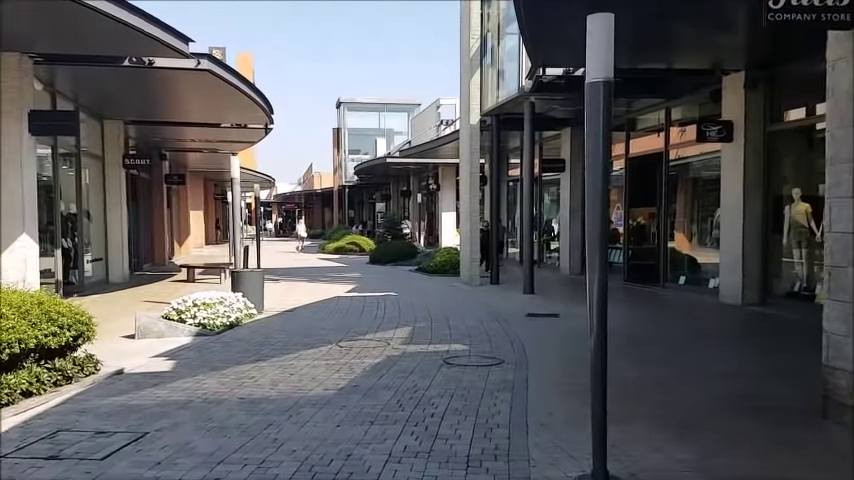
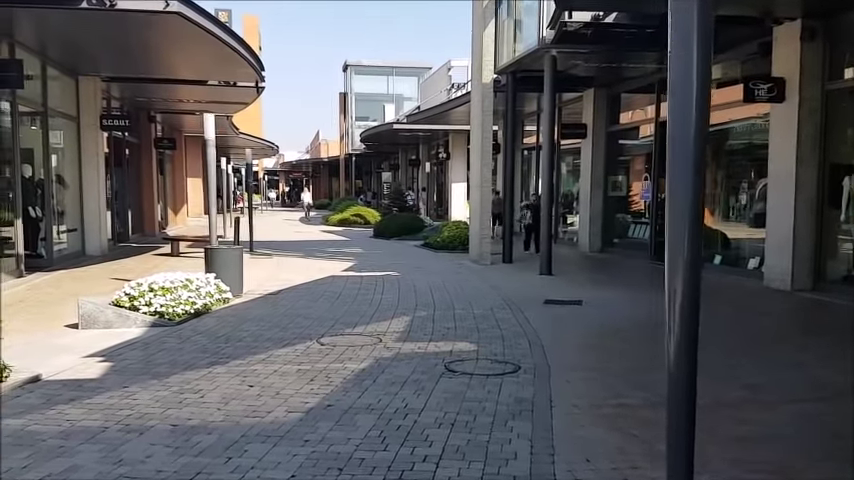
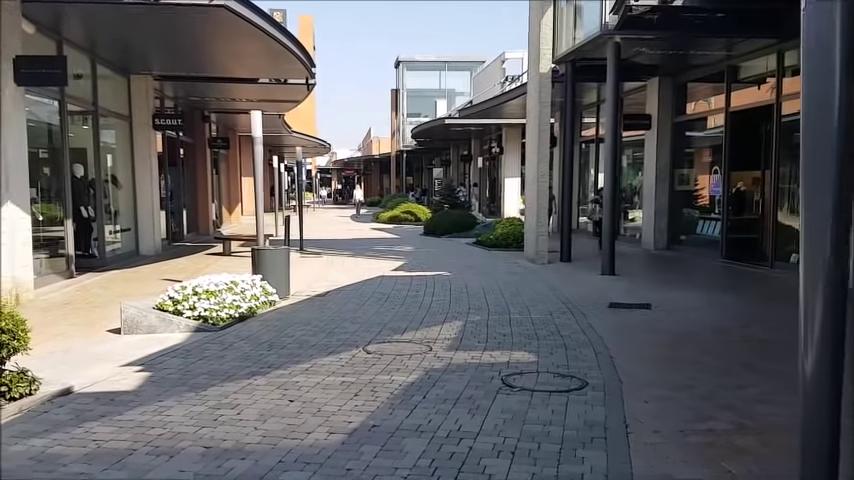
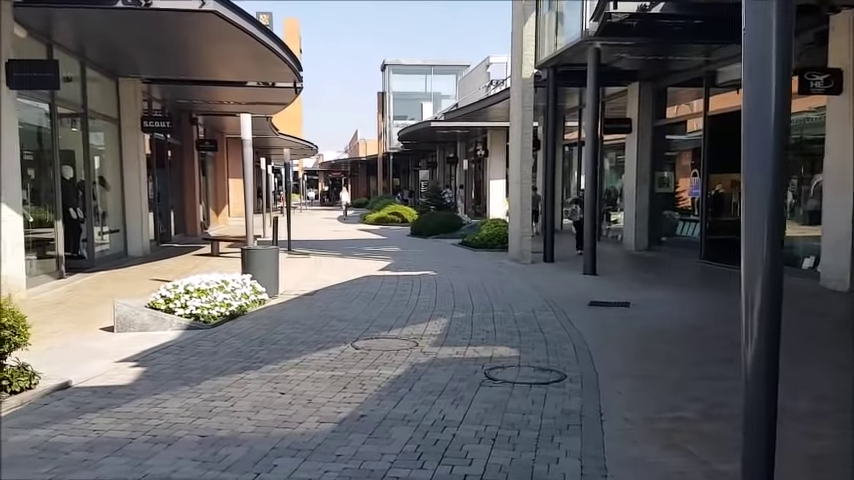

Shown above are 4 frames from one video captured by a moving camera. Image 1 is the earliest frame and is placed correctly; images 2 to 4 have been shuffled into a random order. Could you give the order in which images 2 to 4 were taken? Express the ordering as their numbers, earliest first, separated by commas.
2, 4, 3
